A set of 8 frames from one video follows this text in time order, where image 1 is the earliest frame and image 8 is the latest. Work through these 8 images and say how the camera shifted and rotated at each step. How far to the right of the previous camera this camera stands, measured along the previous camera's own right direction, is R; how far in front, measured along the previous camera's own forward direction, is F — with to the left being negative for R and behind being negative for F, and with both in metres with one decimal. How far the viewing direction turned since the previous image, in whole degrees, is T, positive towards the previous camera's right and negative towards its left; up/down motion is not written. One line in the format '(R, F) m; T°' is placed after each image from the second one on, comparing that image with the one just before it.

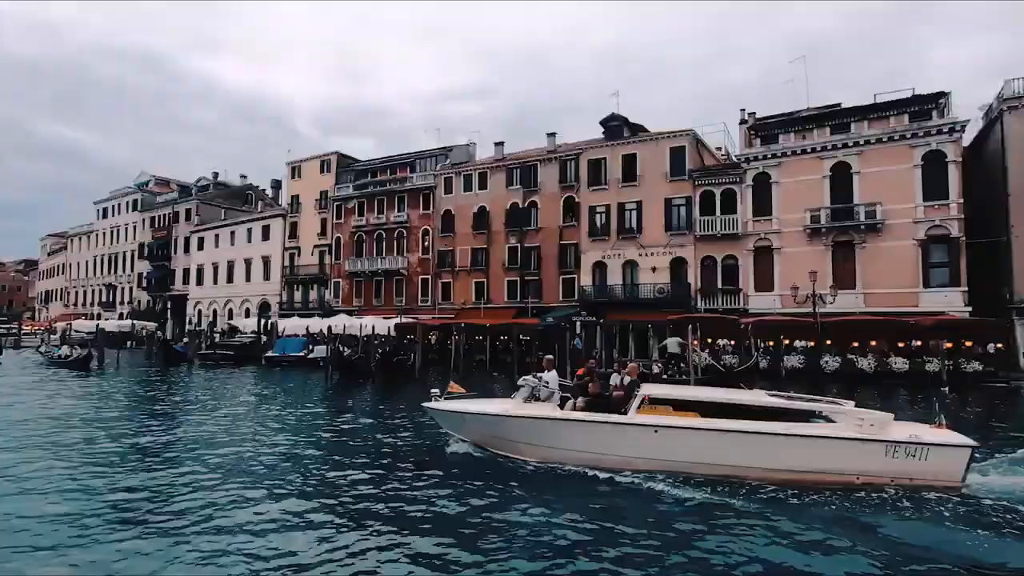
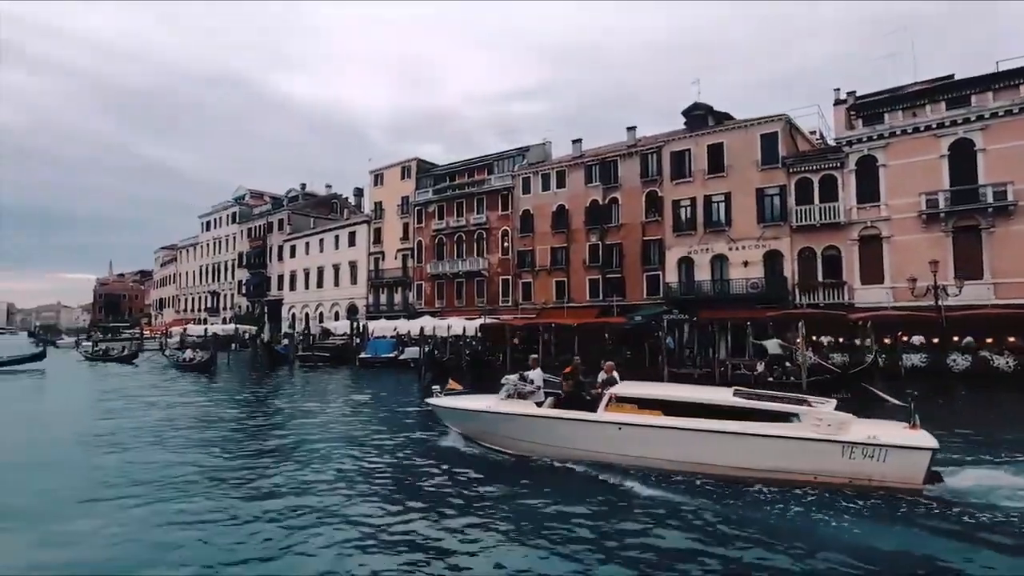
(-0.8, +0.1) m; -7°
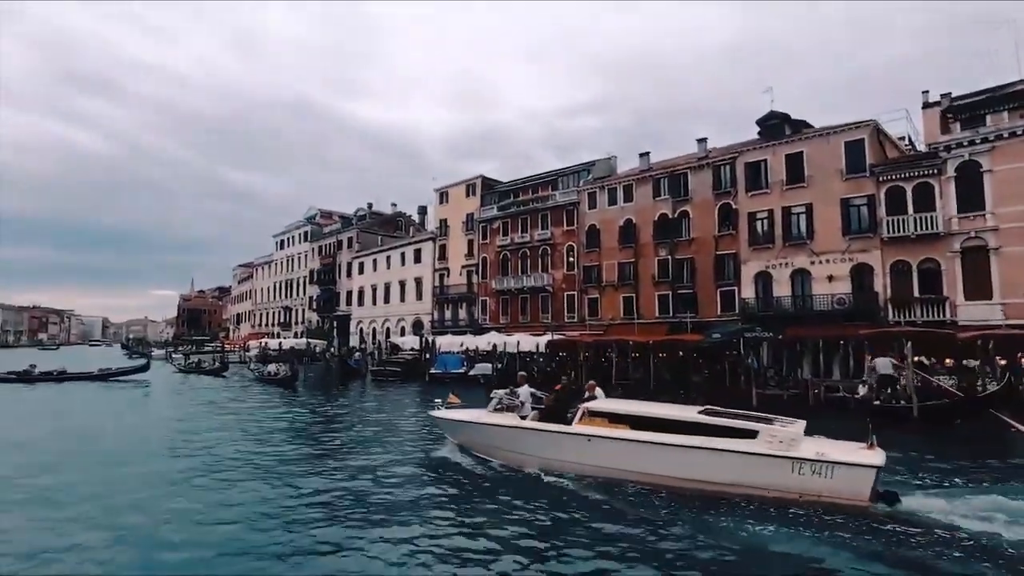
(-0.8, +0.2) m; -6°
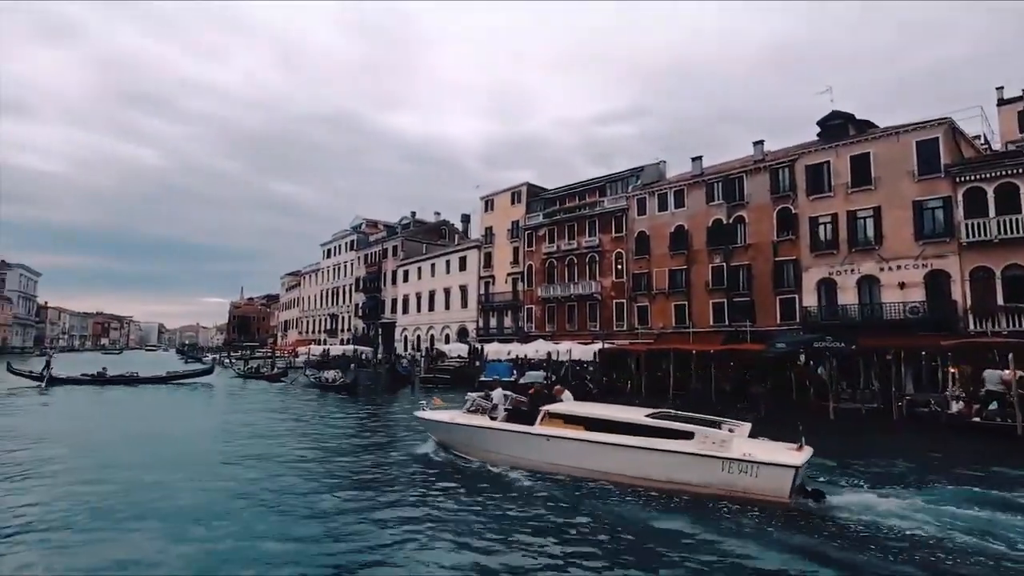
(-0.8, +0.4) m; -4°
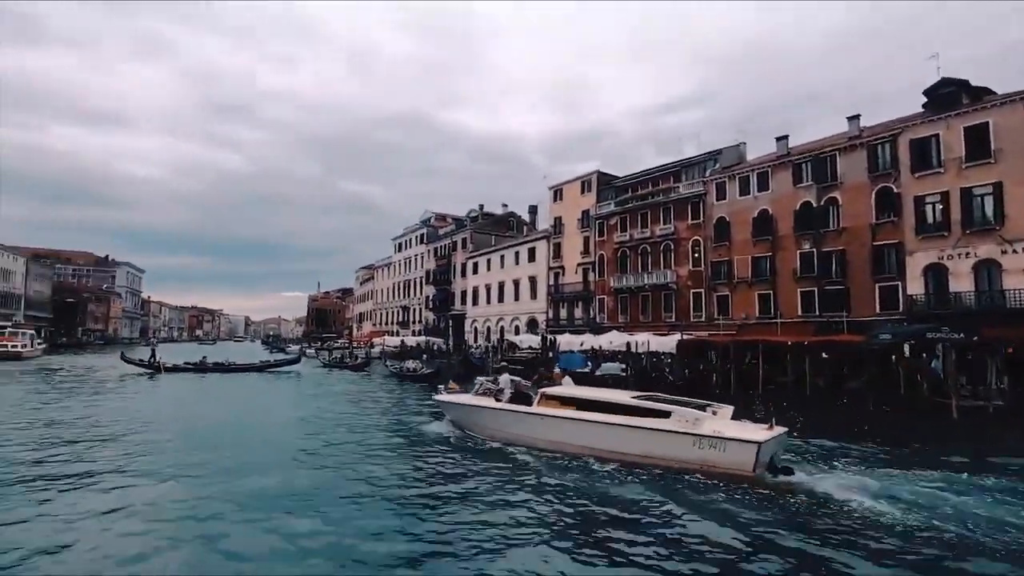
(-0.6, +0.4) m; -7°
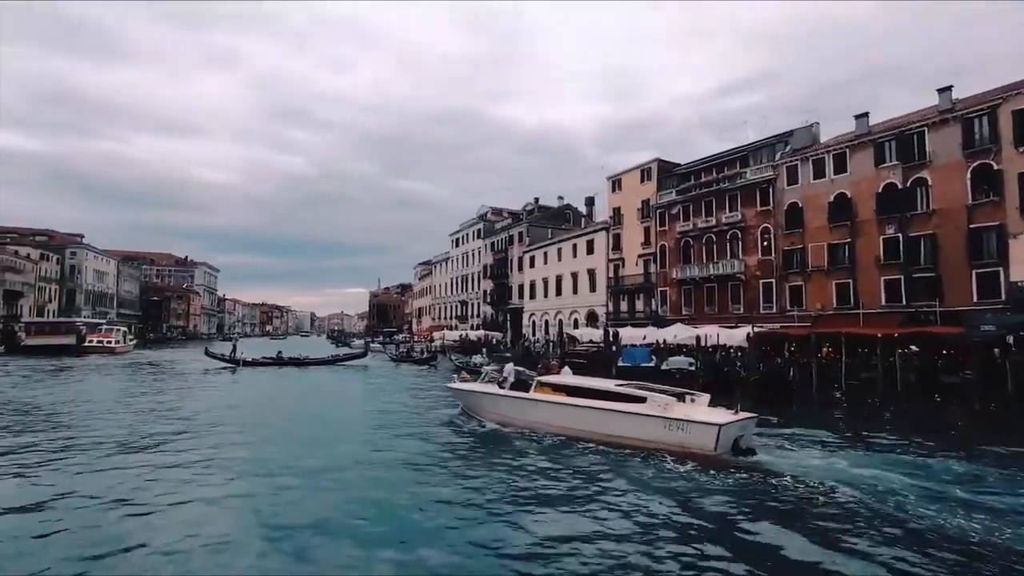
(-0.4, +0.2) m; -6°
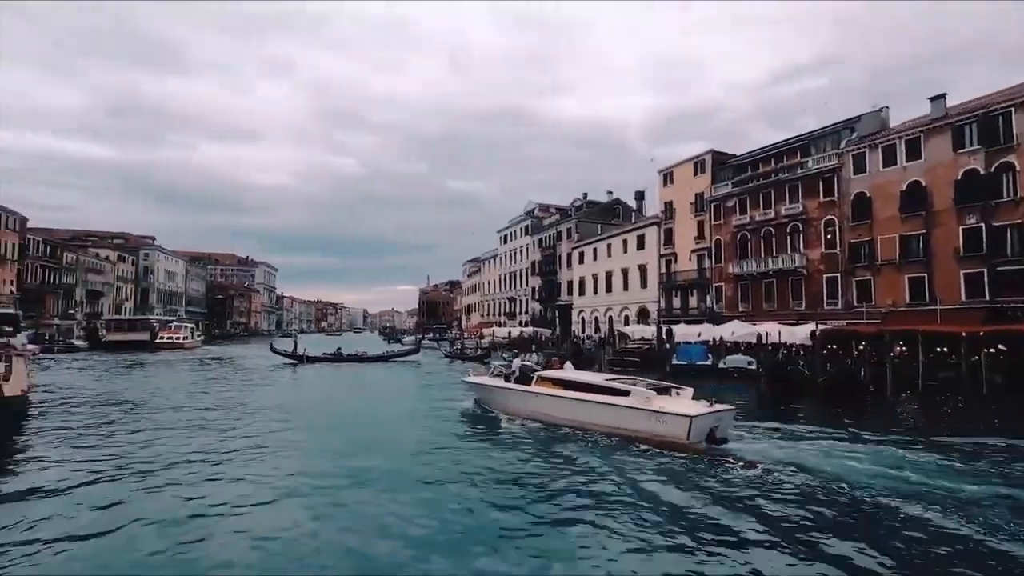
(-0.2, +0.2) m; -5°
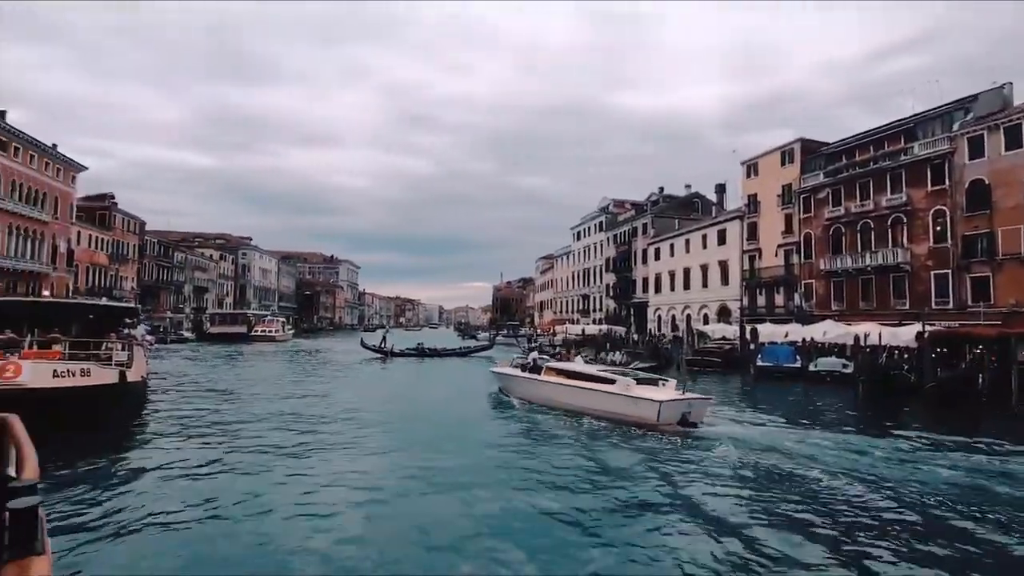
(-0.1, +0.1) m; -8°
